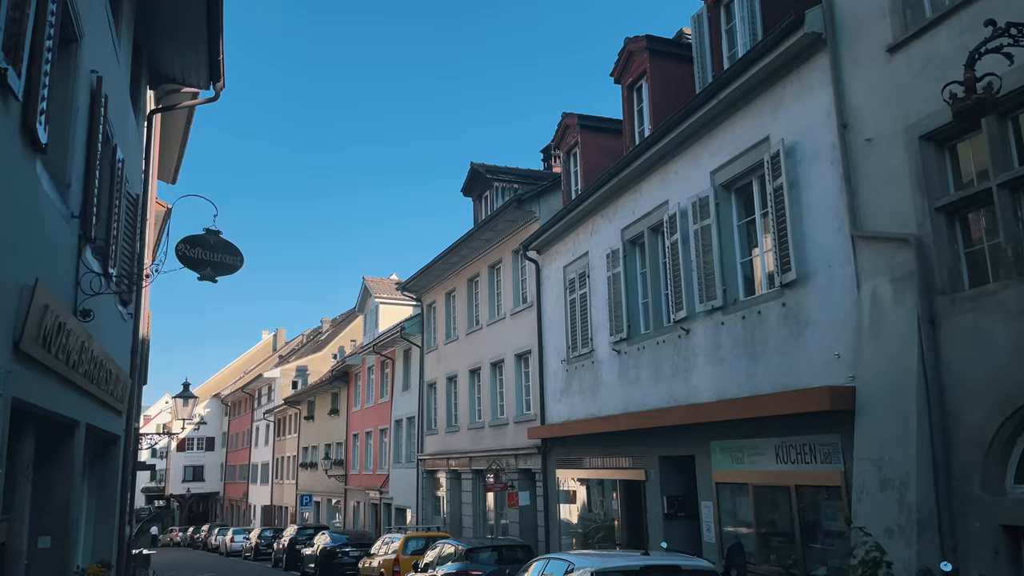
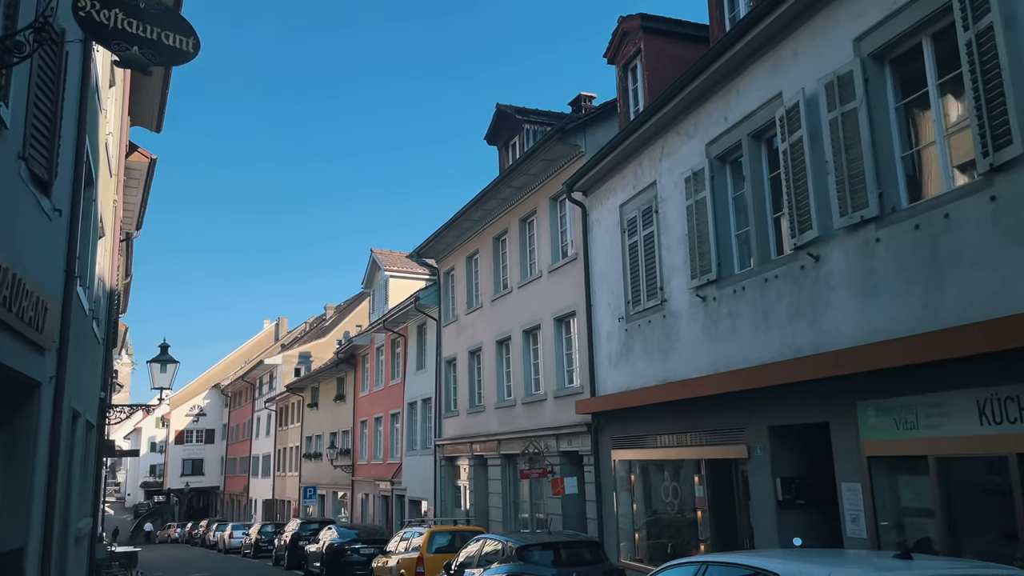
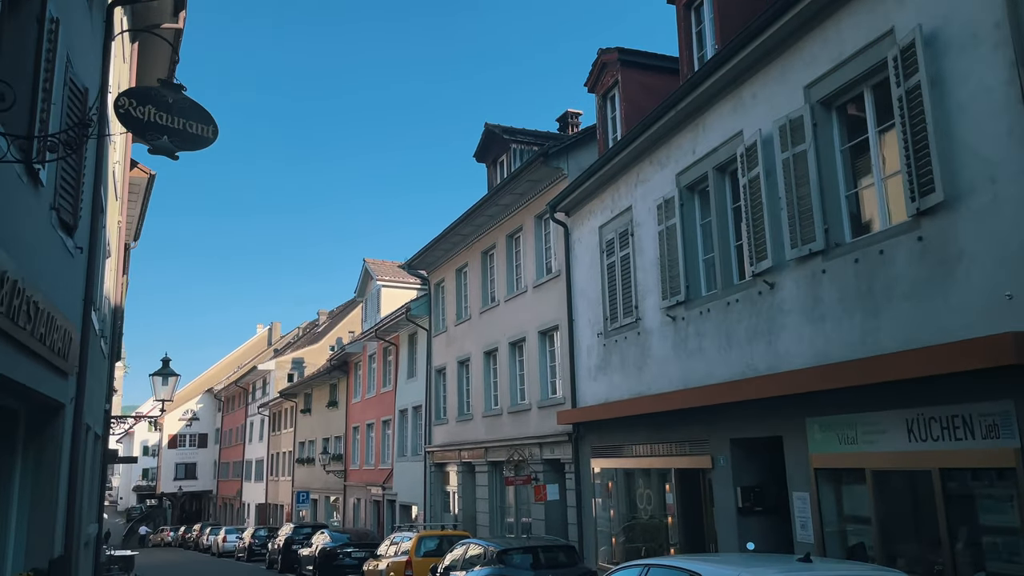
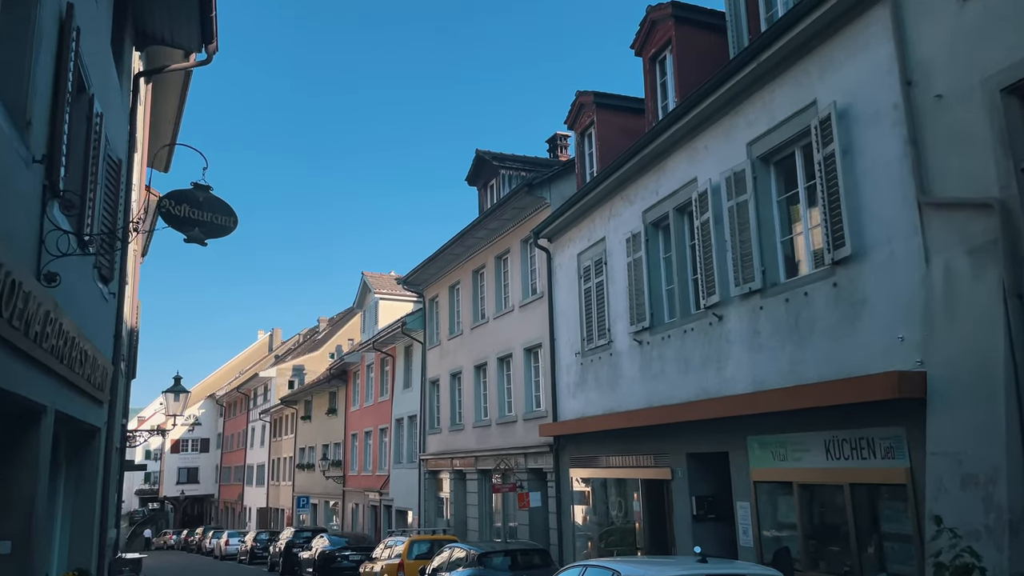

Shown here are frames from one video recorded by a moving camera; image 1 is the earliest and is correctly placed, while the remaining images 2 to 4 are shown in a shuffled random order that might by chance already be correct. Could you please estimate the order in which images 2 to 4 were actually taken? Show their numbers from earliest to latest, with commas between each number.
4, 3, 2
